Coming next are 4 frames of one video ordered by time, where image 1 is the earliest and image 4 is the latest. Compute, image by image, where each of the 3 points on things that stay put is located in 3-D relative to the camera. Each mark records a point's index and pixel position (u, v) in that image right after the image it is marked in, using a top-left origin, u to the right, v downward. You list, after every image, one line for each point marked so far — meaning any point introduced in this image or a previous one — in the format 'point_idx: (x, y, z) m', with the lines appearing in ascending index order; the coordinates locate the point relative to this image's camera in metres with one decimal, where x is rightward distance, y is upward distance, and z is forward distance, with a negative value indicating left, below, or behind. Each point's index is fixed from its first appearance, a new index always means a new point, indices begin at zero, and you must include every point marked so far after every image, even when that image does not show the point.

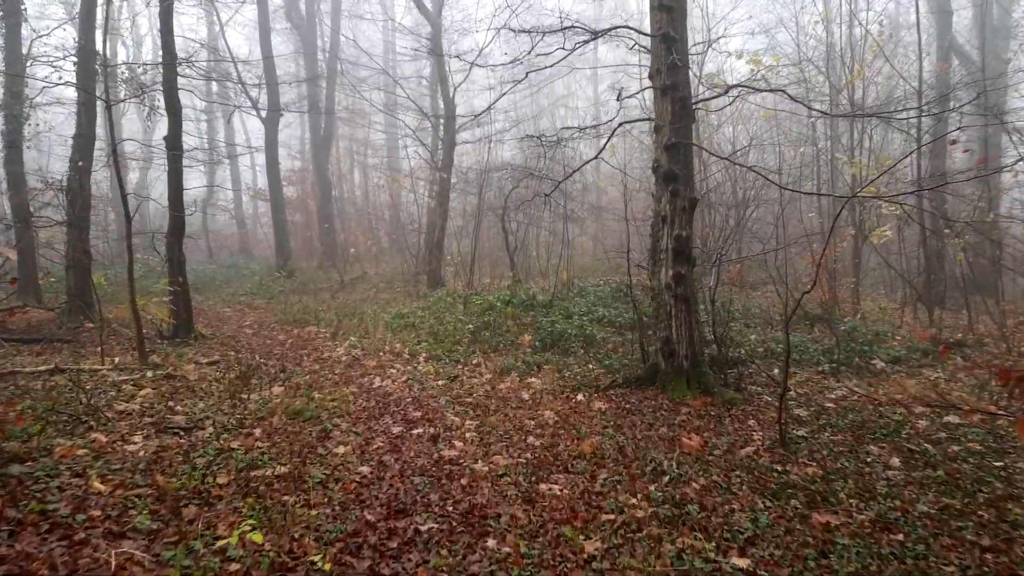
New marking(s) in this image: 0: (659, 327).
0: (+1.2, -0.3, +6.7) m
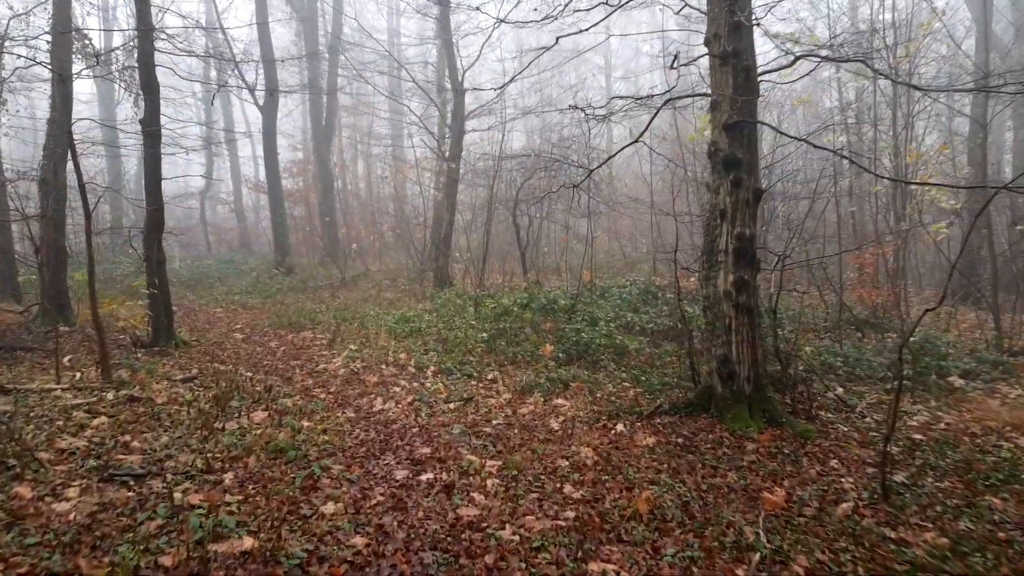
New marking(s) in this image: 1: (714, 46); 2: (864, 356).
0: (+1.4, -0.4, +5.6) m
1: (+1.4, +1.7, +5.6) m
2: (+3.6, -0.7, +8.2) m
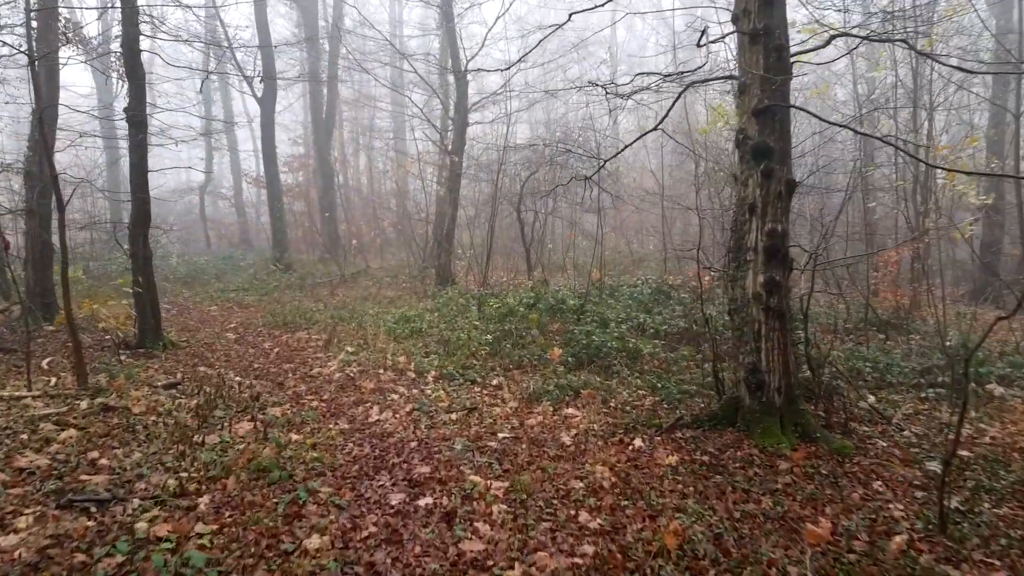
0: (+1.5, -0.4, +5.2) m
1: (+1.4, +1.7, +5.1) m
2: (+3.7, -0.7, +7.7) m
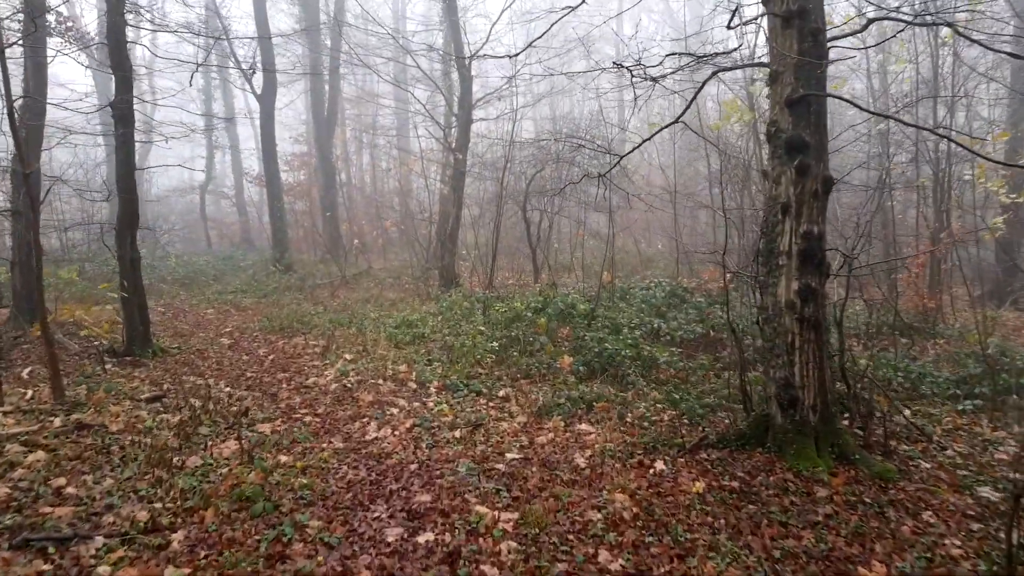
0: (+1.5, -0.4, +4.7) m
1: (+1.5, +1.6, +4.6) m
2: (+3.7, -0.7, +7.3) m
